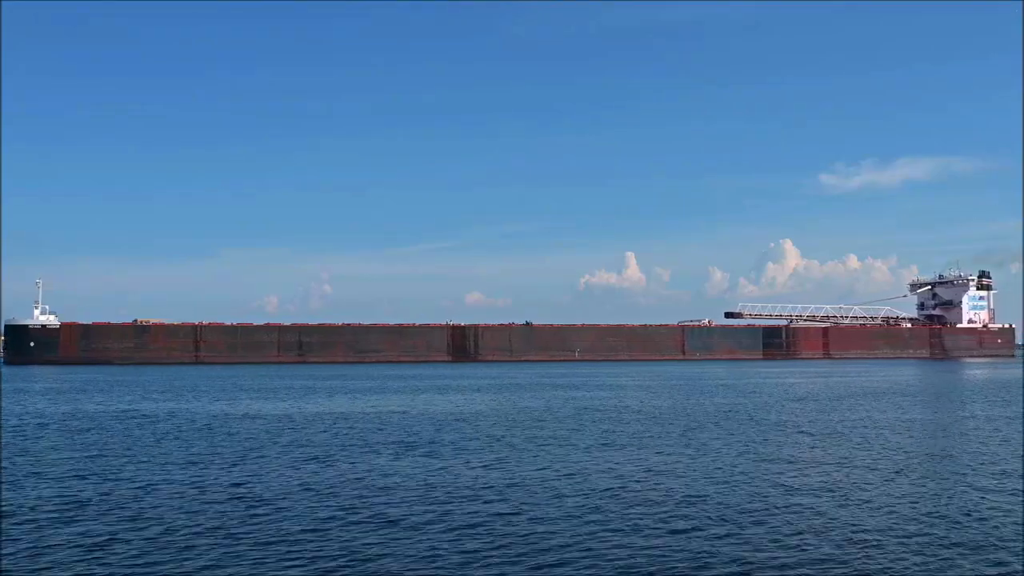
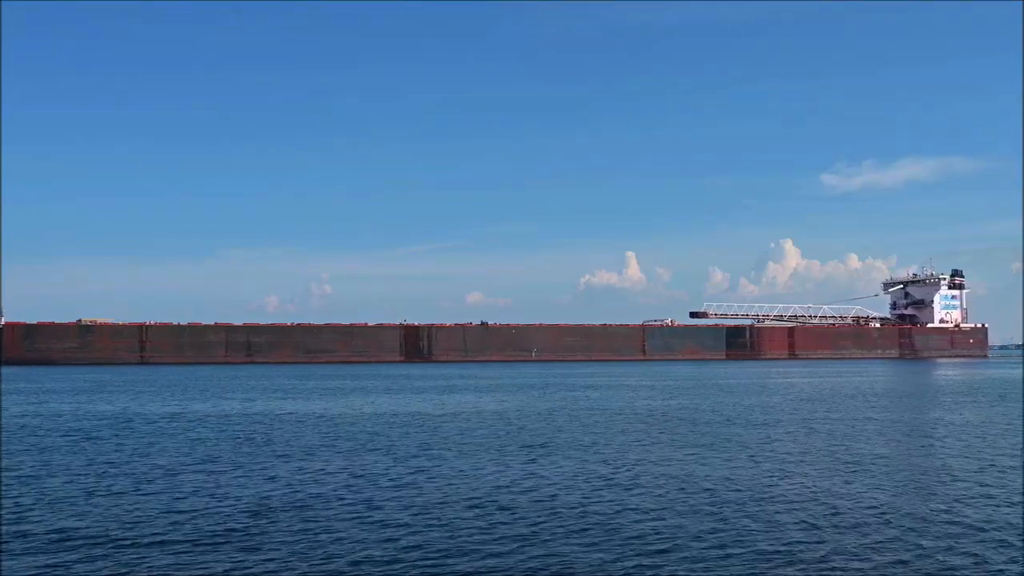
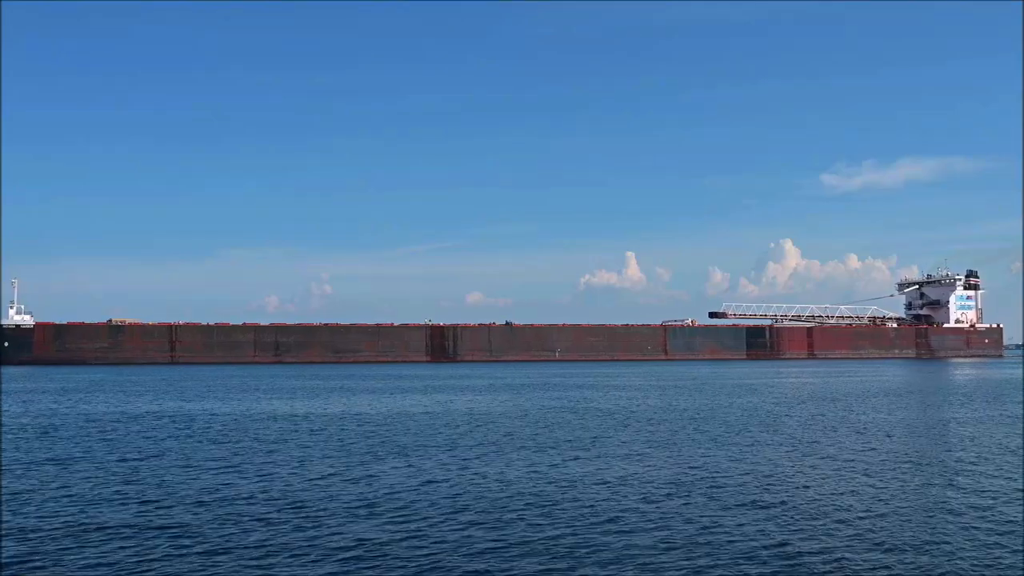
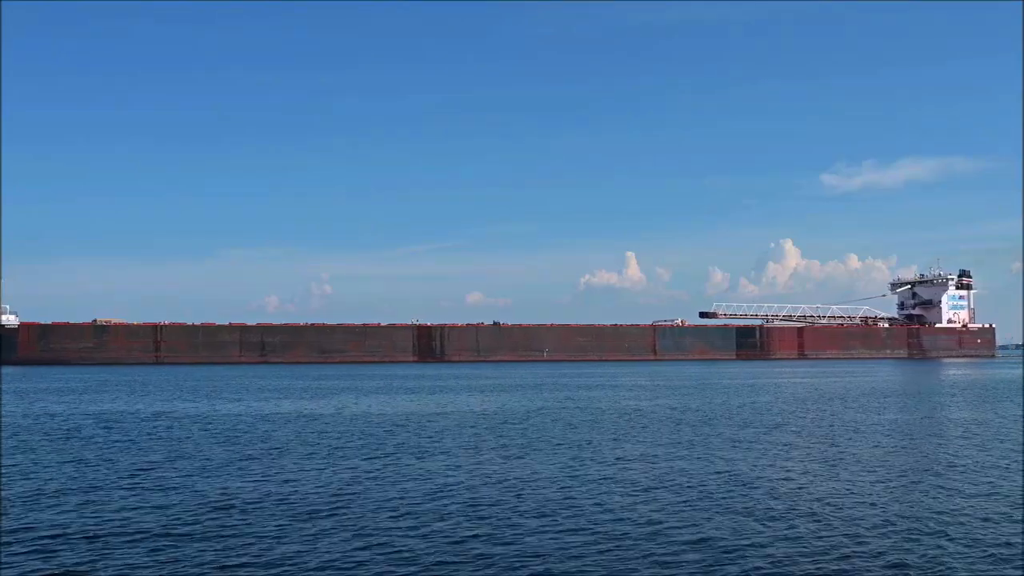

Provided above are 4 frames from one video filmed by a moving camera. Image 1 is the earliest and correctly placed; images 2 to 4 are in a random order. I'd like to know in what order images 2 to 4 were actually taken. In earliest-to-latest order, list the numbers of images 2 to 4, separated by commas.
3, 4, 2
